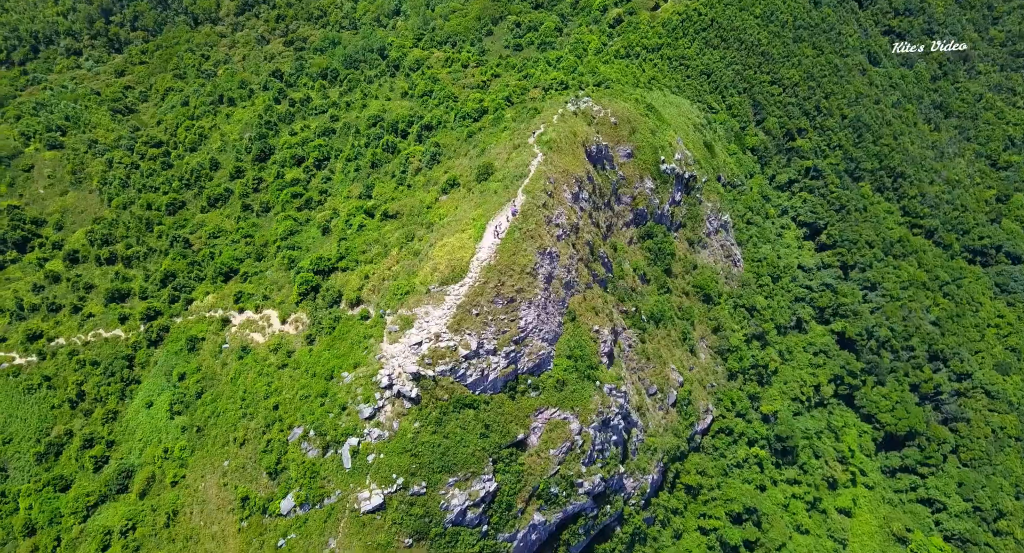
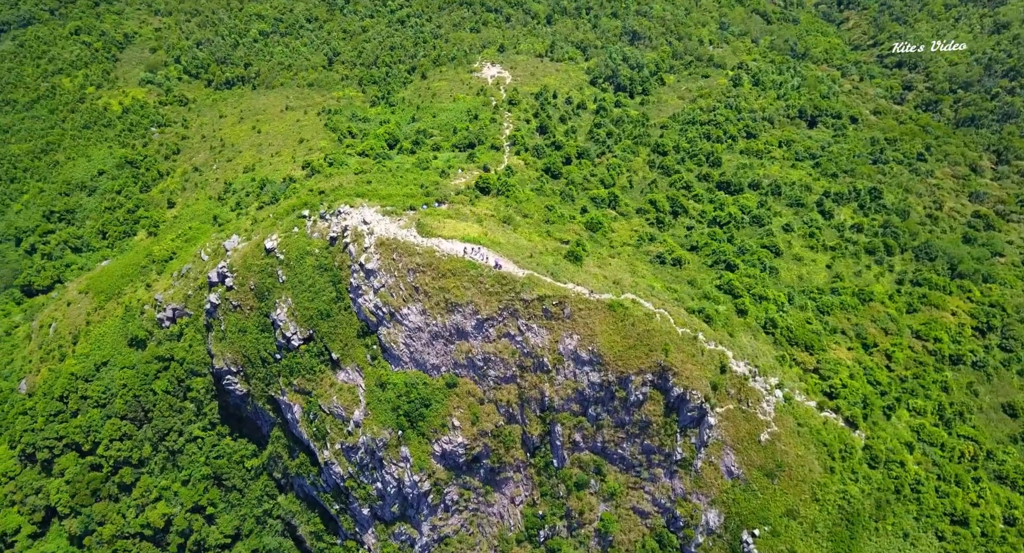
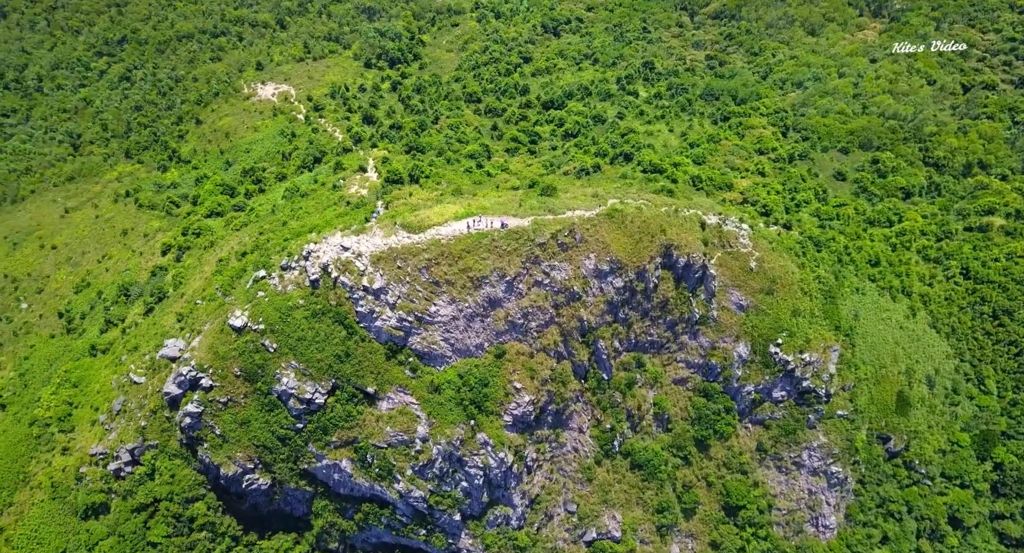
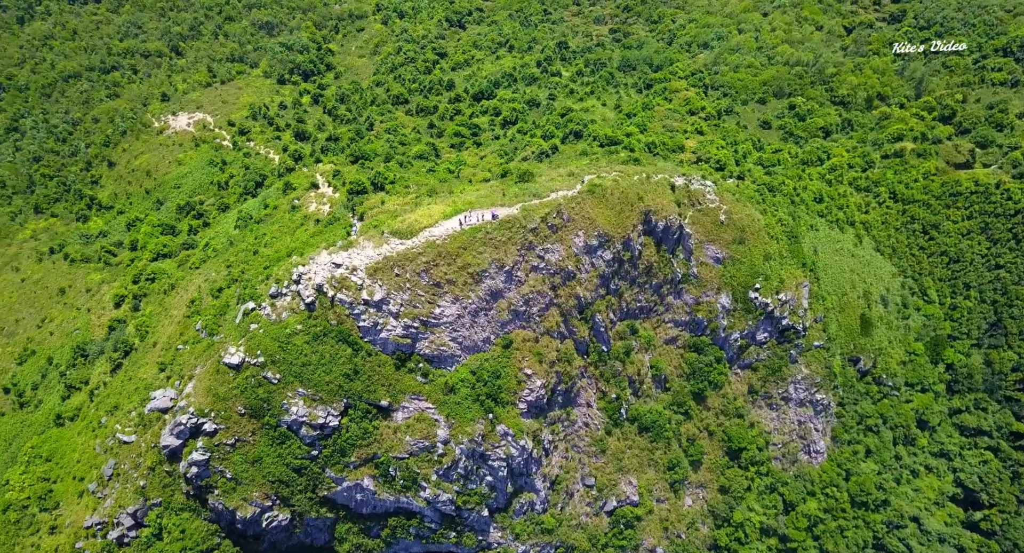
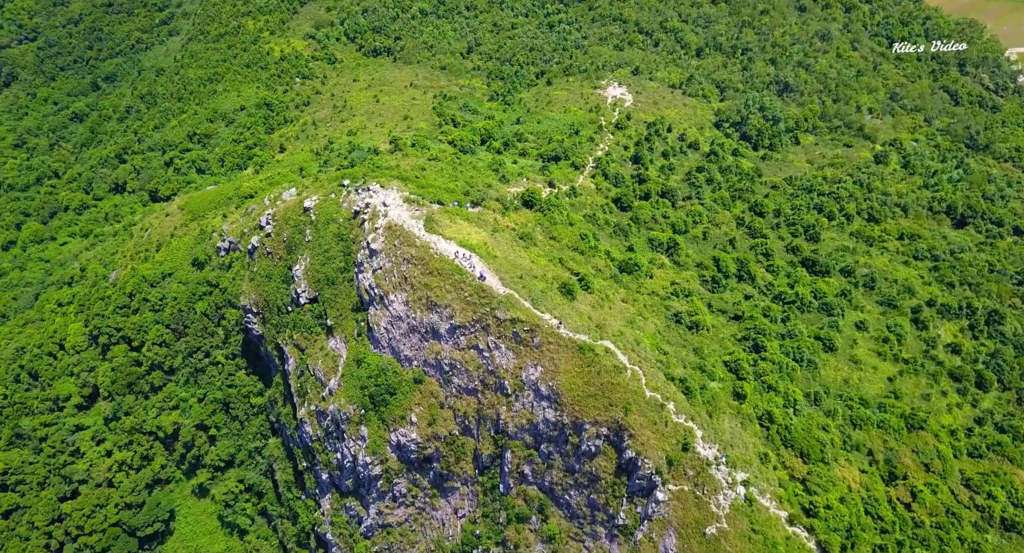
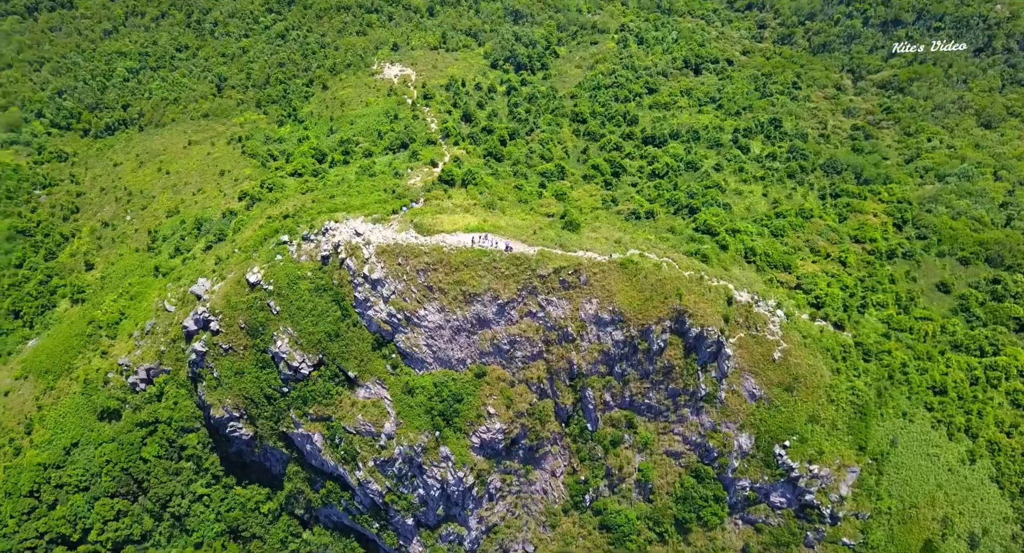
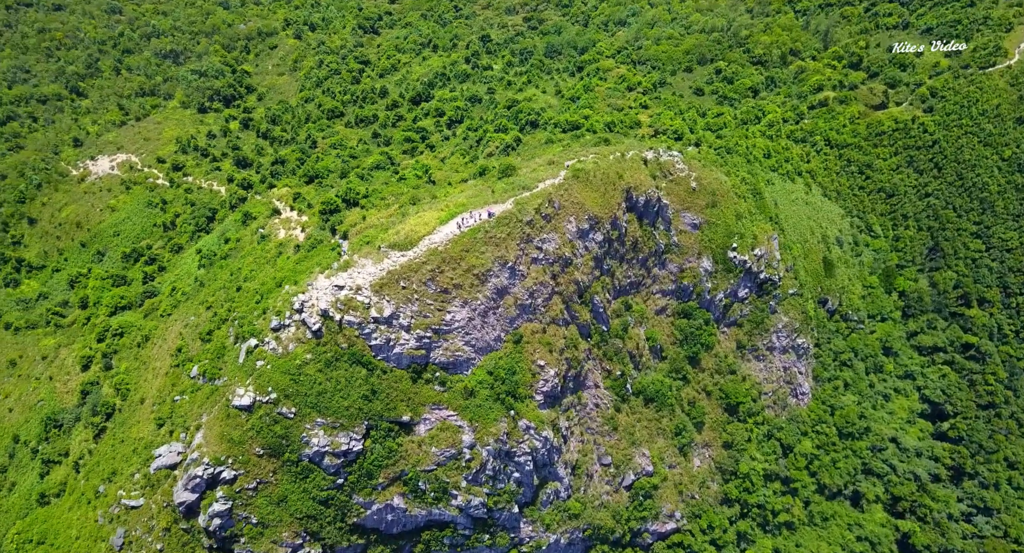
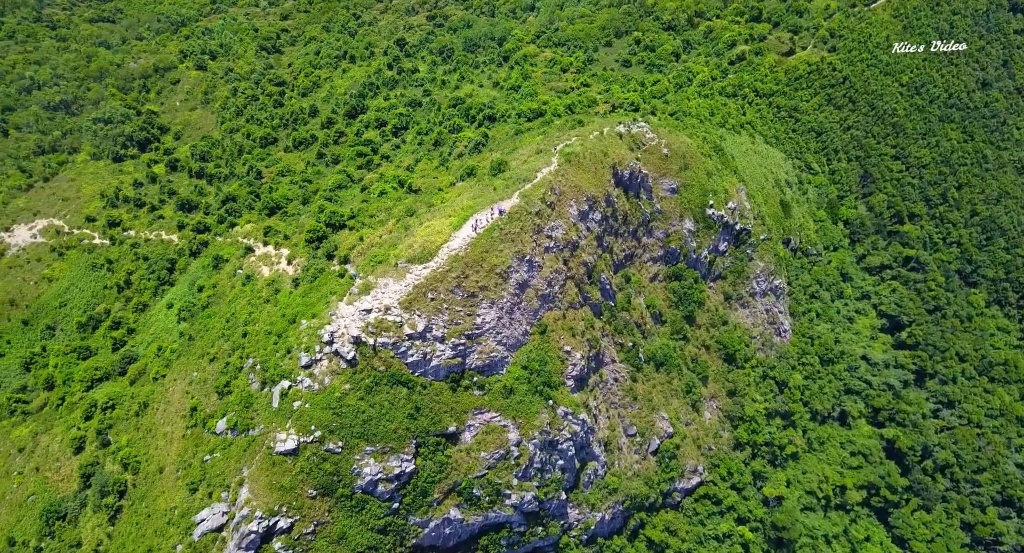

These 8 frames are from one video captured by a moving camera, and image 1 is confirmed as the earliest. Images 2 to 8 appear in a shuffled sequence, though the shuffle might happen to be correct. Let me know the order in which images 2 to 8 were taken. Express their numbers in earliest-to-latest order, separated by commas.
8, 7, 4, 3, 6, 2, 5
